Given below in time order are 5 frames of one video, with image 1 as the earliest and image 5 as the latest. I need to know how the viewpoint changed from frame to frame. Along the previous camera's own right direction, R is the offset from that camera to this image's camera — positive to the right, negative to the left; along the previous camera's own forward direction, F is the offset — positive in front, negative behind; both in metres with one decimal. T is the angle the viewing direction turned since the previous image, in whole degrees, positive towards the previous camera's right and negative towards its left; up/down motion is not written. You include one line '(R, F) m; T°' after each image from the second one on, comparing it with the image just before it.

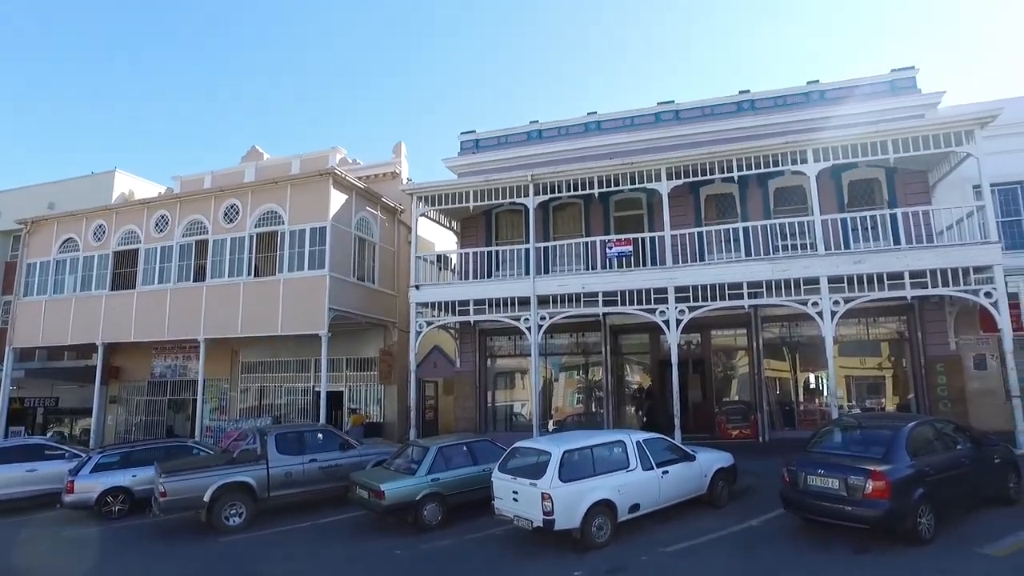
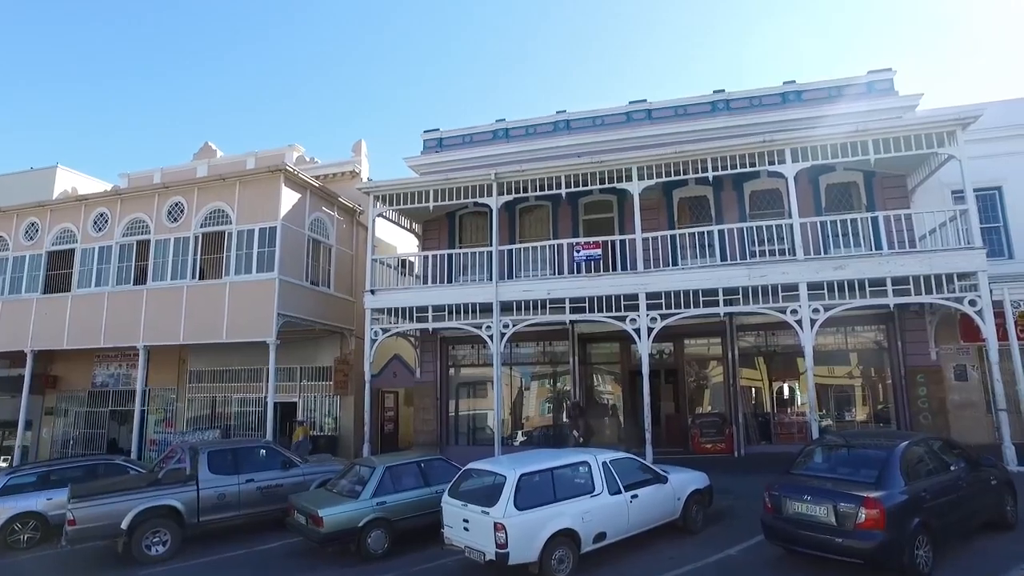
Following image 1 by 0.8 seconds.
(+0.2, +0.9) m; +2°
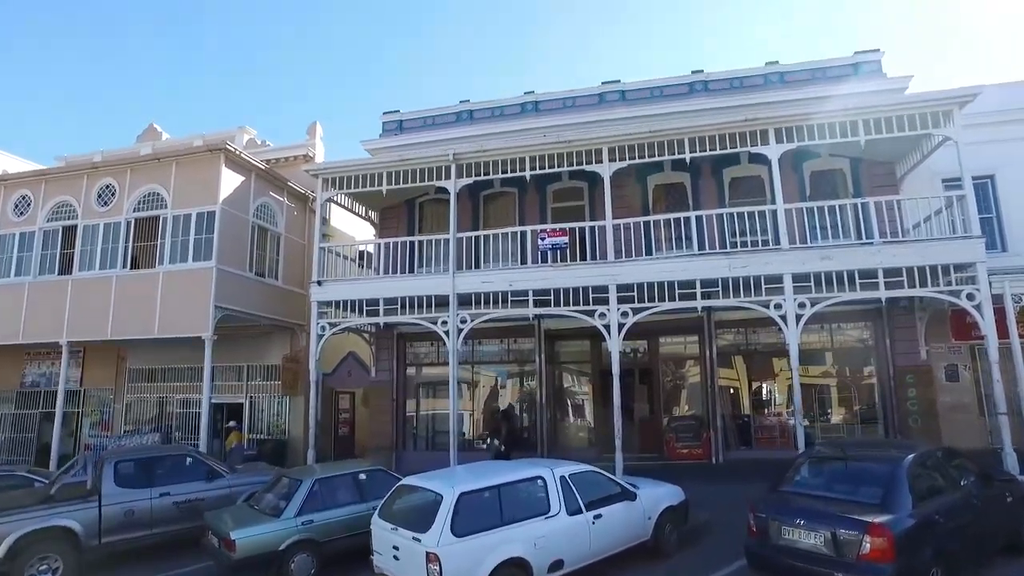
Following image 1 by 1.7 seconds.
(+0.3, +1.2) m; +2°
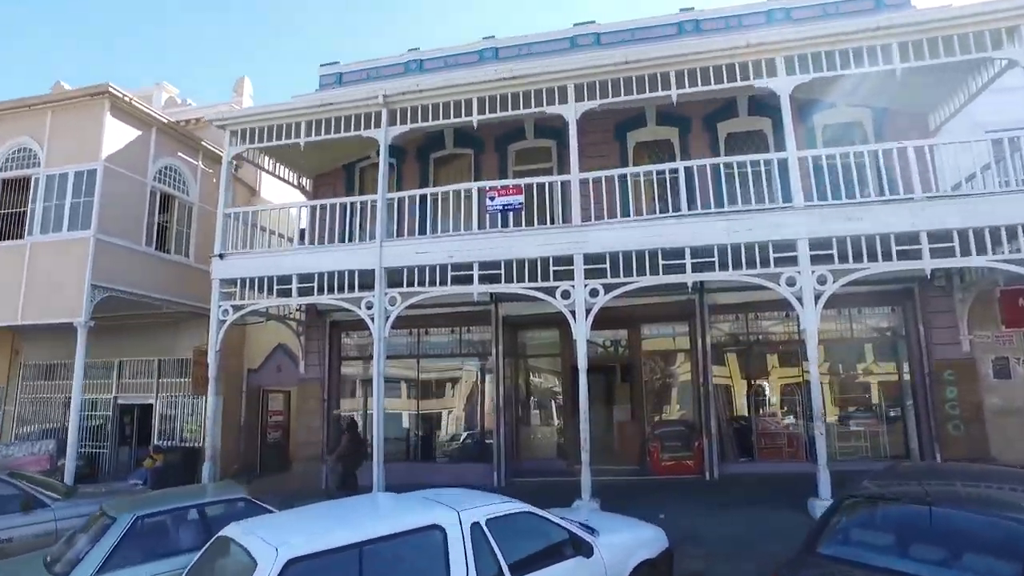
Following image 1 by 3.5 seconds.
(+0.7, +2.5) m; +1°
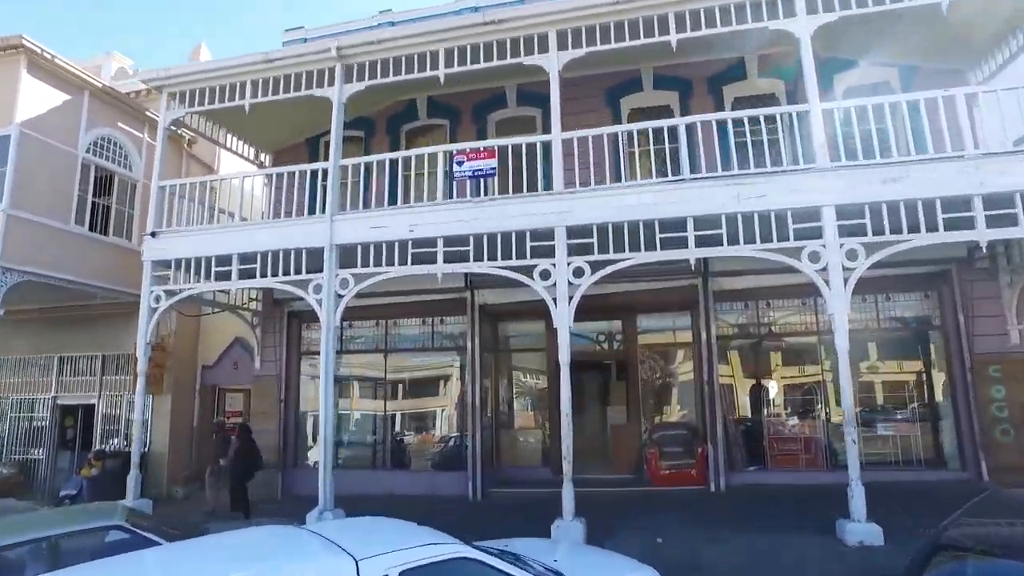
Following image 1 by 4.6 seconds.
(+0.3, +1.5) m; 0°
